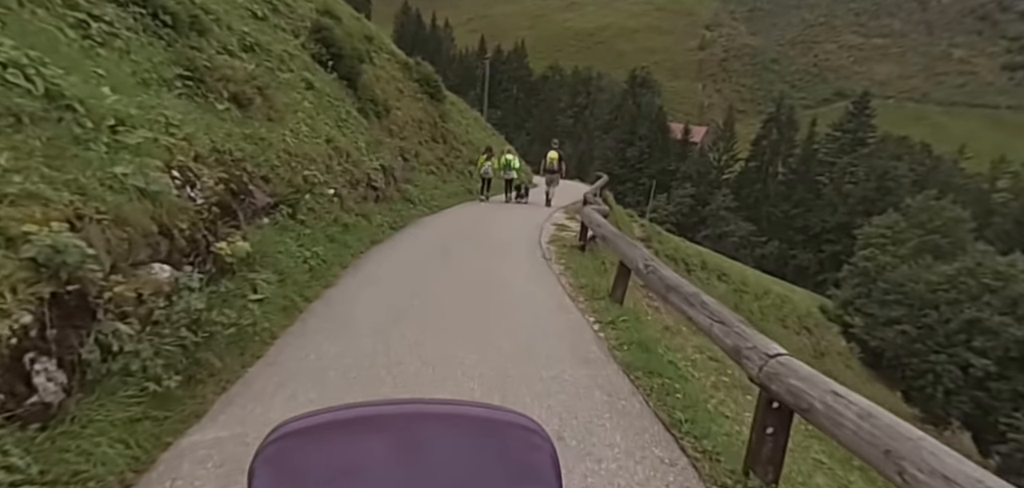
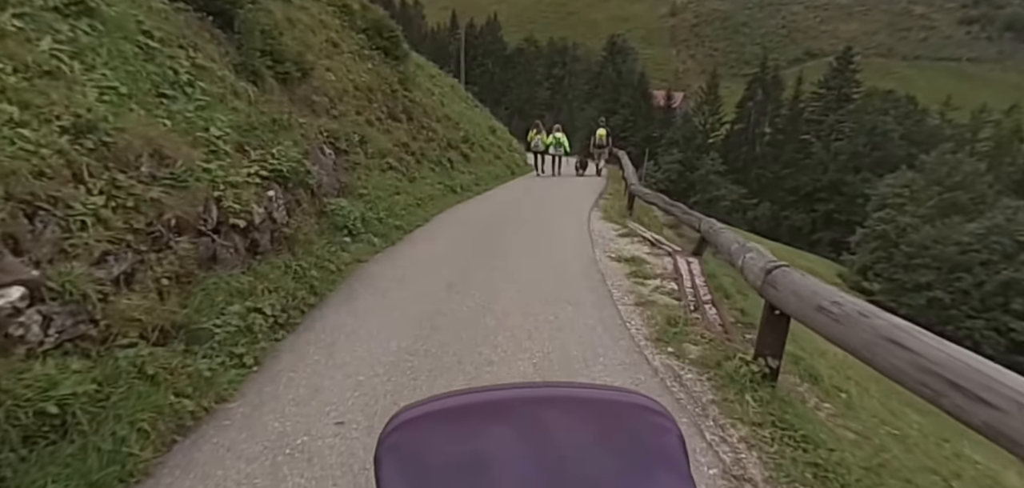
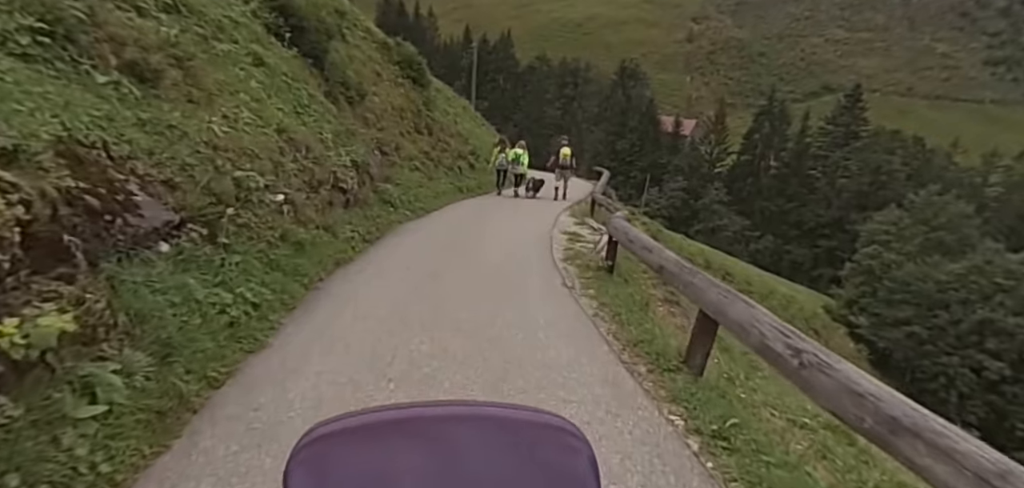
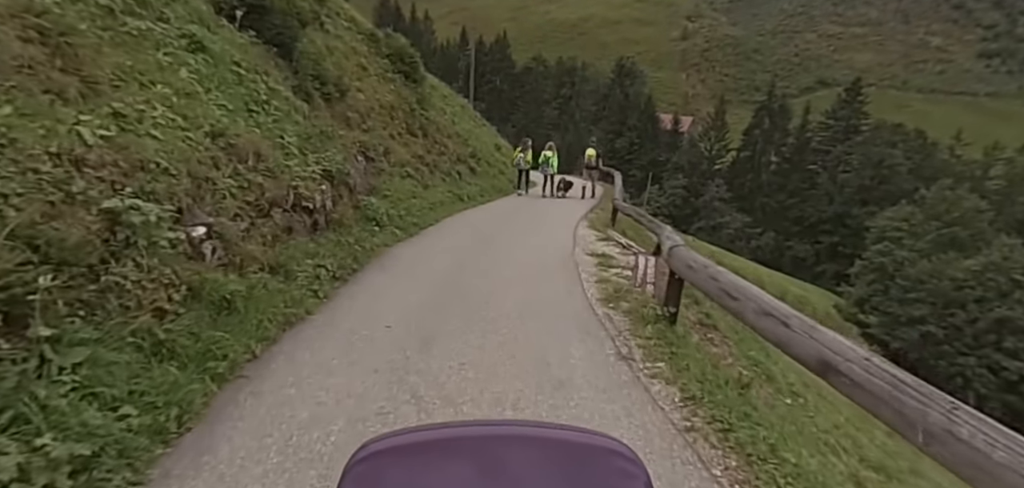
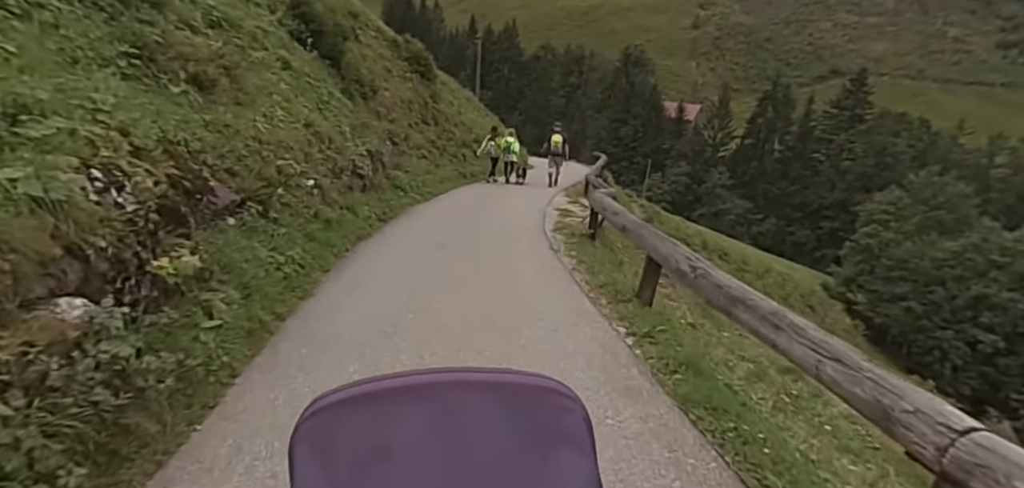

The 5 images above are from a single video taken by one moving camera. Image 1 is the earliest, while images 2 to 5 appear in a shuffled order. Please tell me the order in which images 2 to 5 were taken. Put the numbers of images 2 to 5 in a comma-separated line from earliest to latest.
5, 3, 4, 2
